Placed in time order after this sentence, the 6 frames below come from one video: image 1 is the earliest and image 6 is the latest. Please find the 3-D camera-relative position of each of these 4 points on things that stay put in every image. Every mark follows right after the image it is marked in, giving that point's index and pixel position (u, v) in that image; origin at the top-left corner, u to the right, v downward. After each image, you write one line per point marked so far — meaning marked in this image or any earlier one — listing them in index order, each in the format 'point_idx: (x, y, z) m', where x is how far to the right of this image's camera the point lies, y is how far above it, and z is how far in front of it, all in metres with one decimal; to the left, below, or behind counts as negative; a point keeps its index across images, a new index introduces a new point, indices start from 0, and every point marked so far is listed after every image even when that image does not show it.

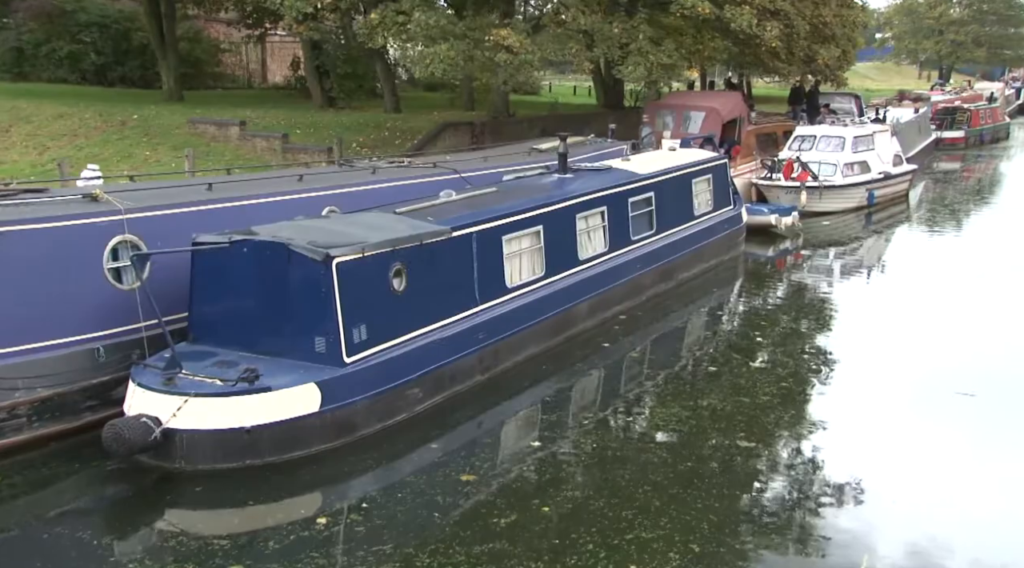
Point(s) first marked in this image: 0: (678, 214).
0: (+2.6, +1.0, +13.9) m
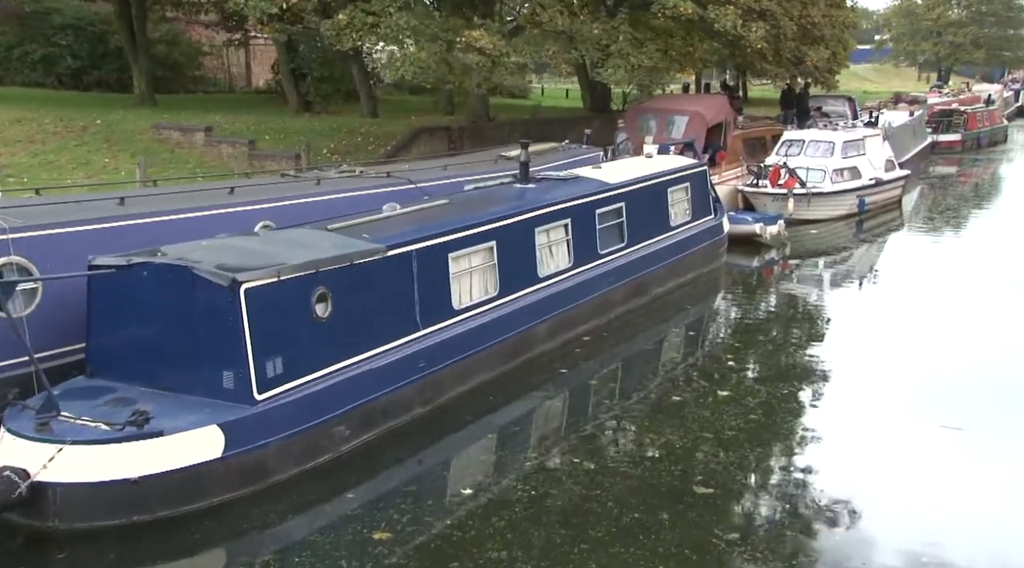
0: (+2.1, +0.8, +13.2) m
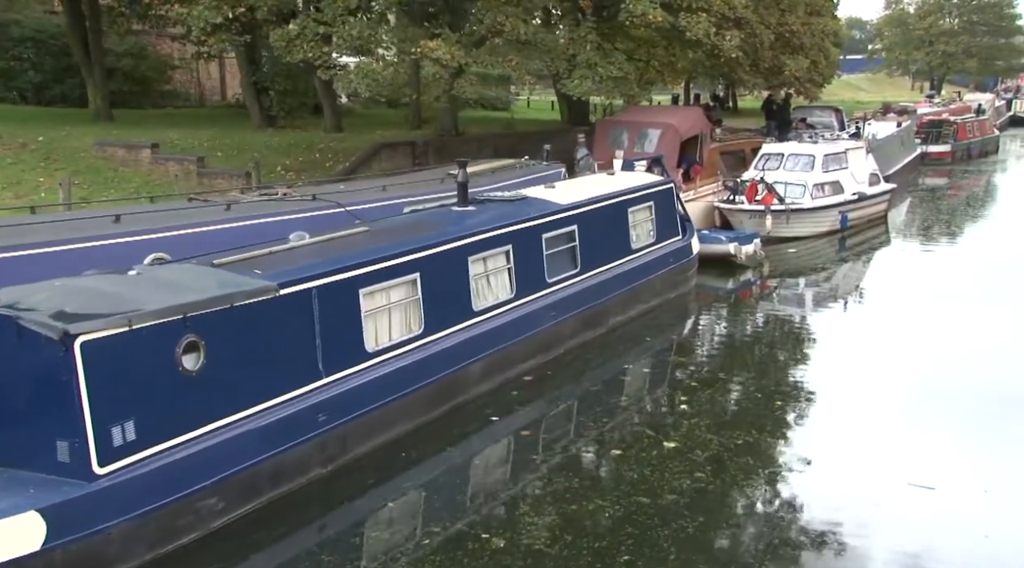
0: (+1.4, +0.5, +12.2) m
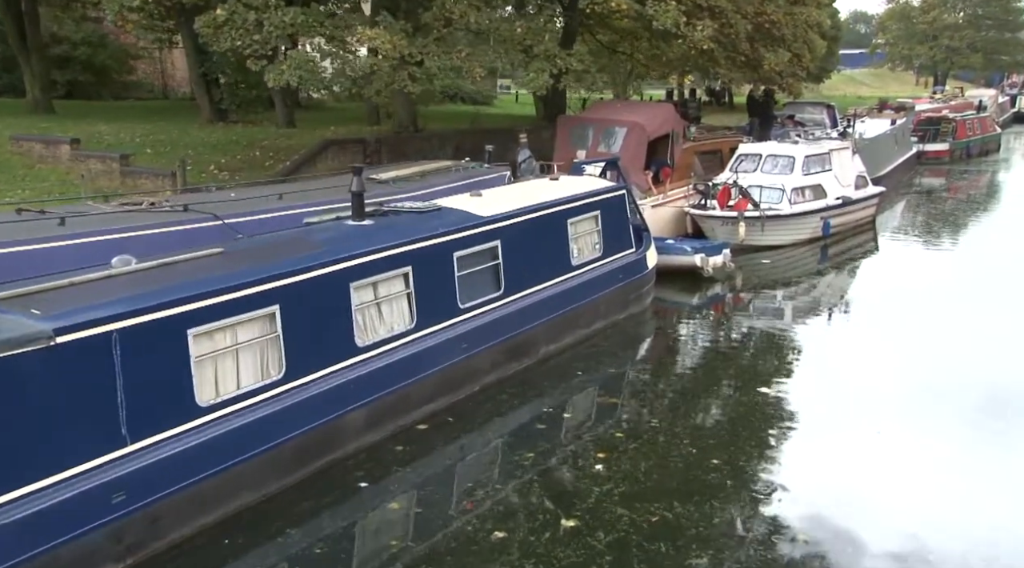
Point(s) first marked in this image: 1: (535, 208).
0: (+0.5, +0.2, +10.7) m
1: (+0.3, +0.9, +10.6) m
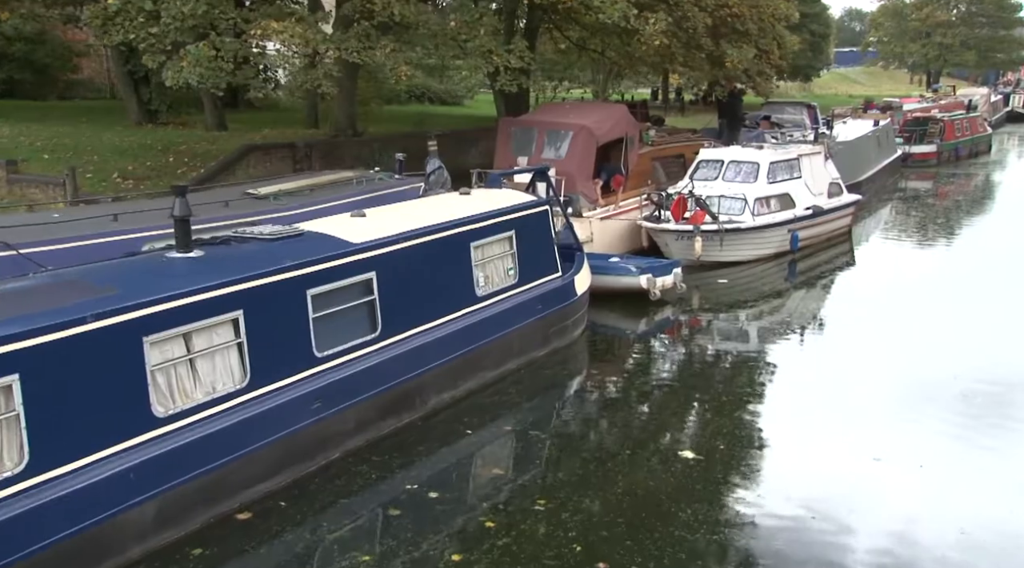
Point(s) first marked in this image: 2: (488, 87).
0: (-0.6, -0.1, +9.0) m
1: (-0.8, +0.5, +8.9) m
2: (-0.4, +3.4, +16.3) m
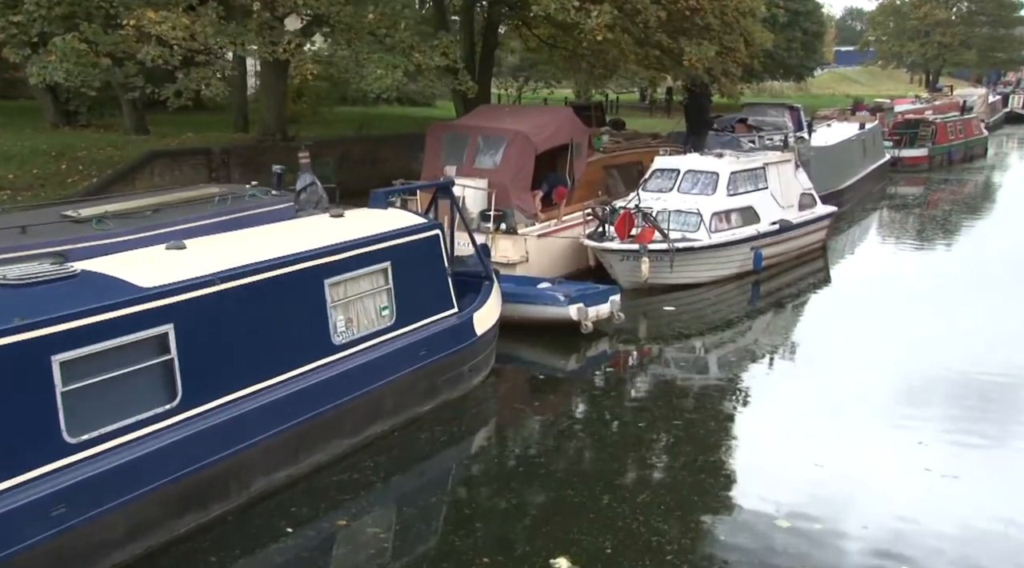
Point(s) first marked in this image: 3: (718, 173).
0: (-1.7, -0.5, +7.3) m
1: (-1.9, +0.1, +7.1) m
2: (-1.5, +3.1, +14.5) m
3: (+3.2, +1.7, +14.5) m
